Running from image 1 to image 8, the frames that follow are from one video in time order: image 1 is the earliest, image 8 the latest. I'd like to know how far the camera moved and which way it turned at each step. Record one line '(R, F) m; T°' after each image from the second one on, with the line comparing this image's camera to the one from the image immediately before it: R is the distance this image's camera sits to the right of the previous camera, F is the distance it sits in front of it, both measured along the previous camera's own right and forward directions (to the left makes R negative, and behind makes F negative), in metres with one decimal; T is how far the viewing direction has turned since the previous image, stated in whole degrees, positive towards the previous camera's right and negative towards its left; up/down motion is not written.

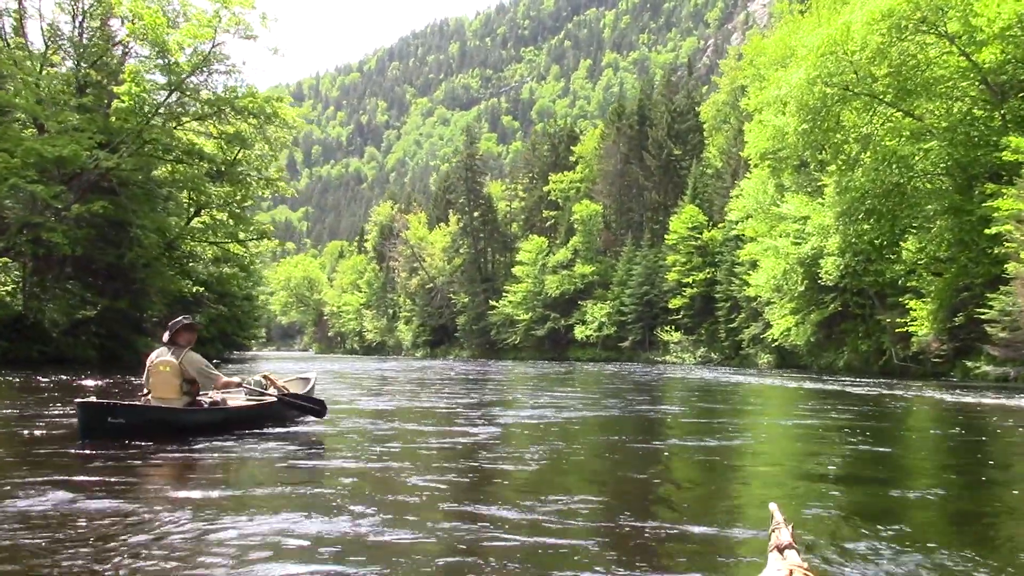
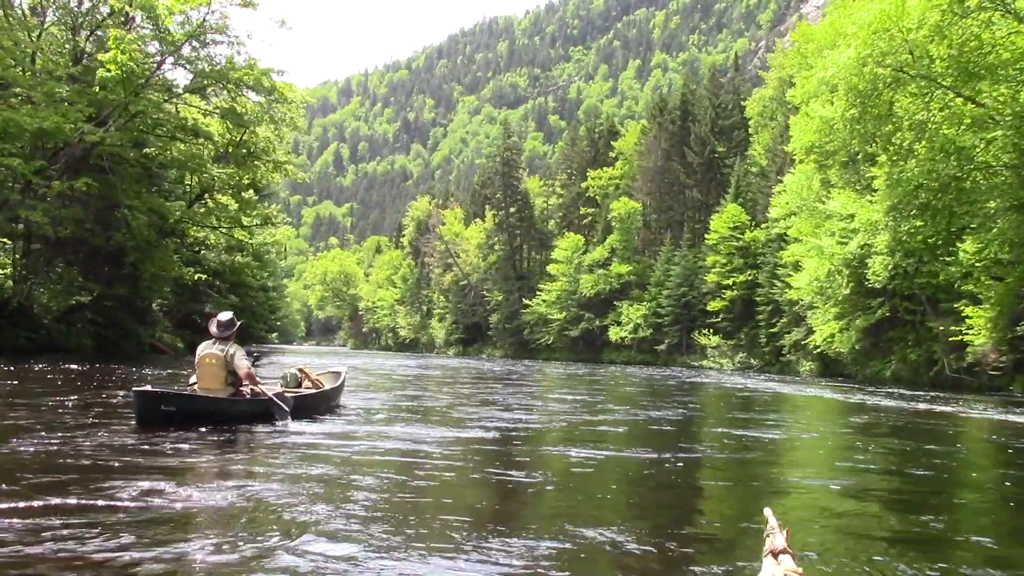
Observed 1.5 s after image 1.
(+0.6, +1.8) m; -2°
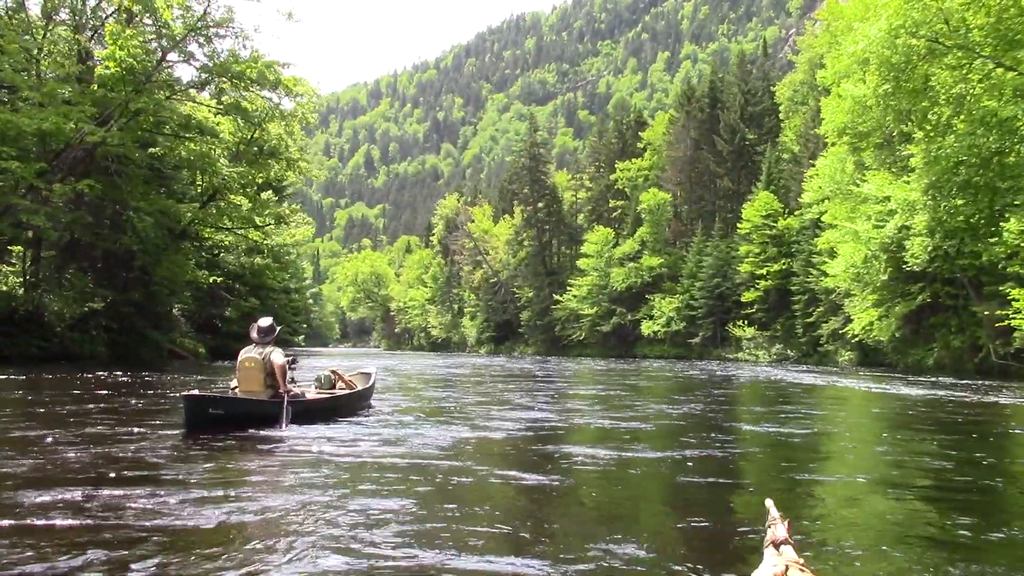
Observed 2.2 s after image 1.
(+0.3, +0.8) m; -2°
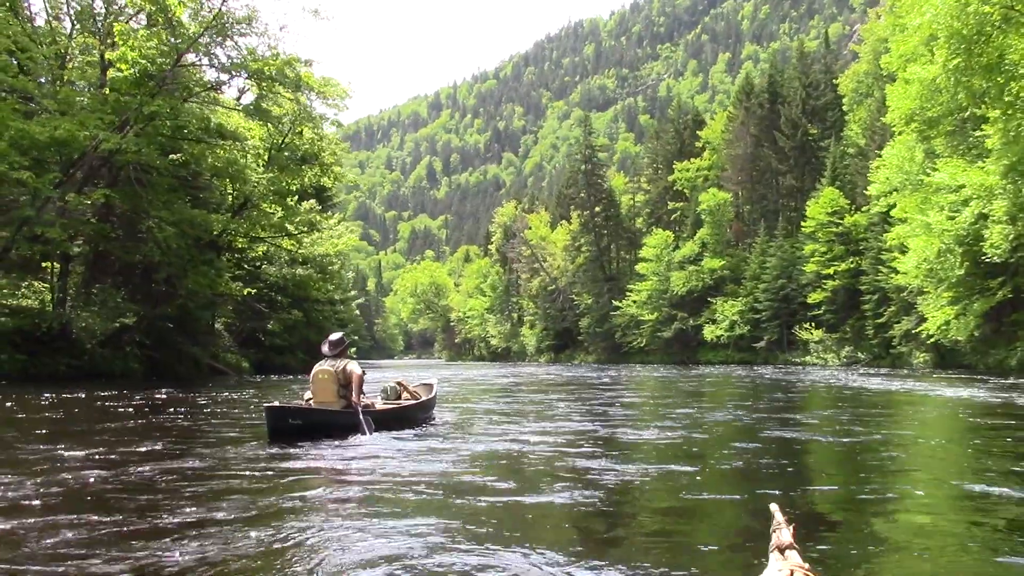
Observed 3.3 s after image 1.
(+0.4, +1.3) m; -4°
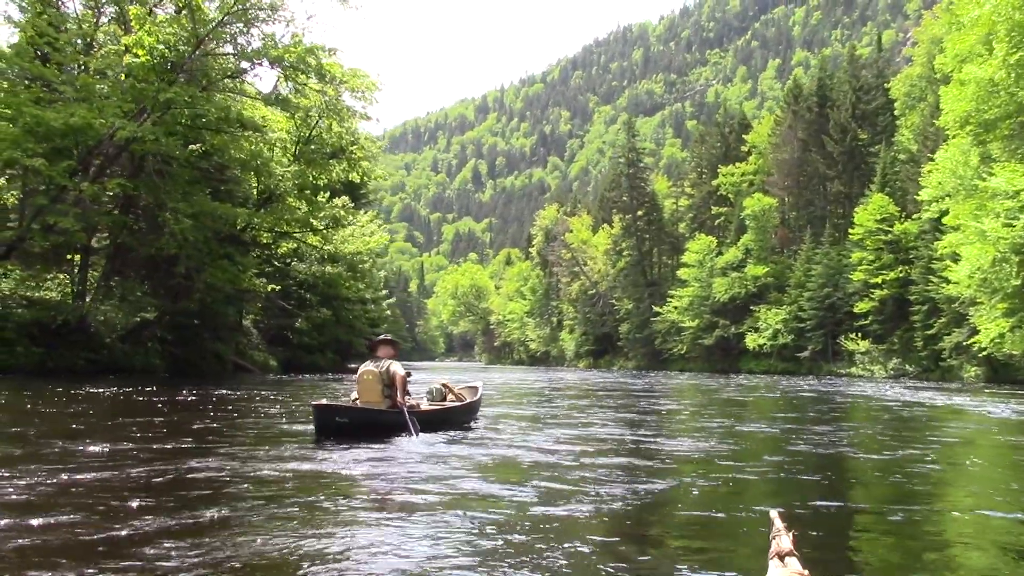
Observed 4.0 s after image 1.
(+0.3, +0.8) m; -2°
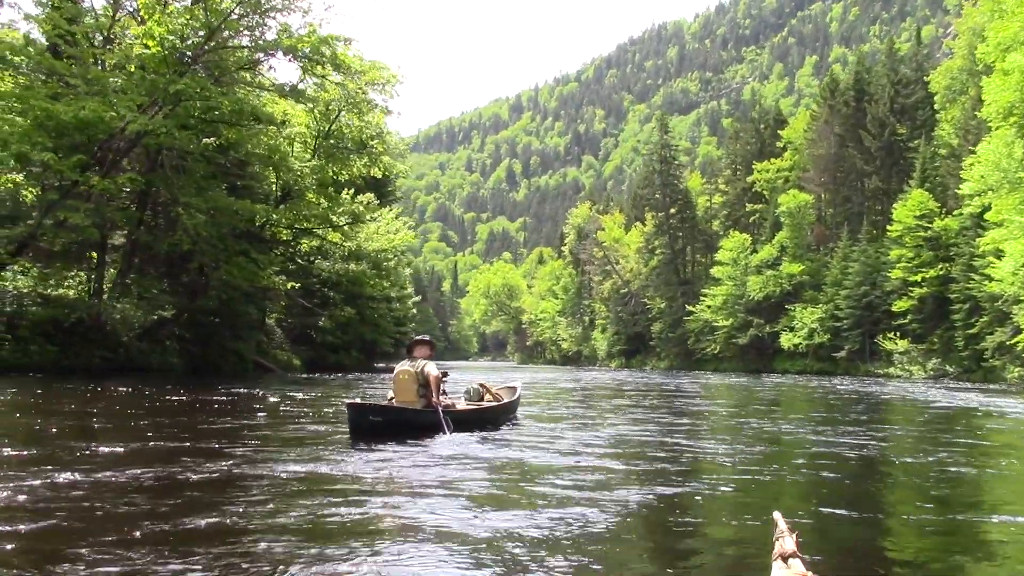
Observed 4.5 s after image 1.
(+0.2, +0.6) m; -2°
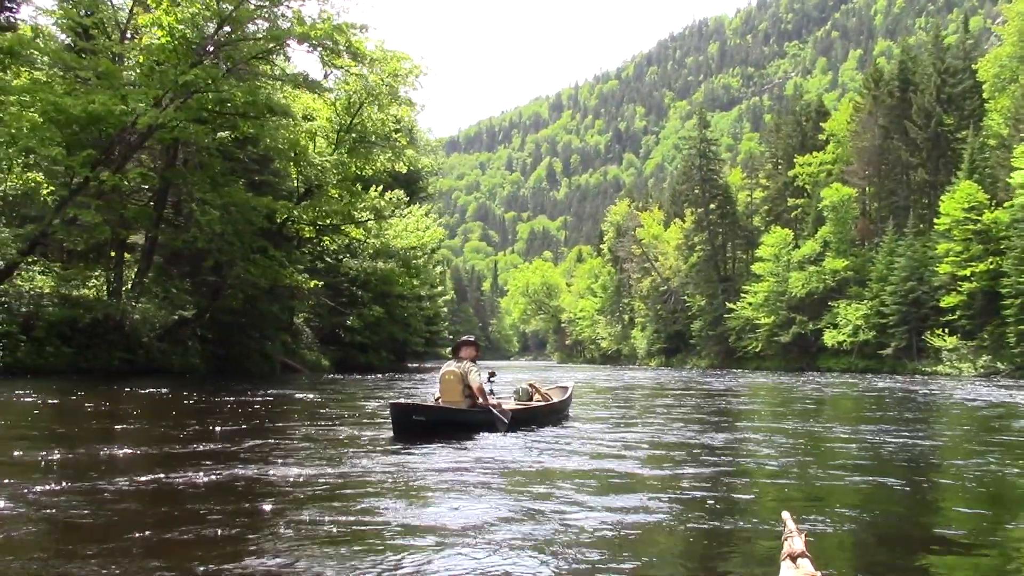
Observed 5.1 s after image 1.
(+0.3, +0.7) m; -2°
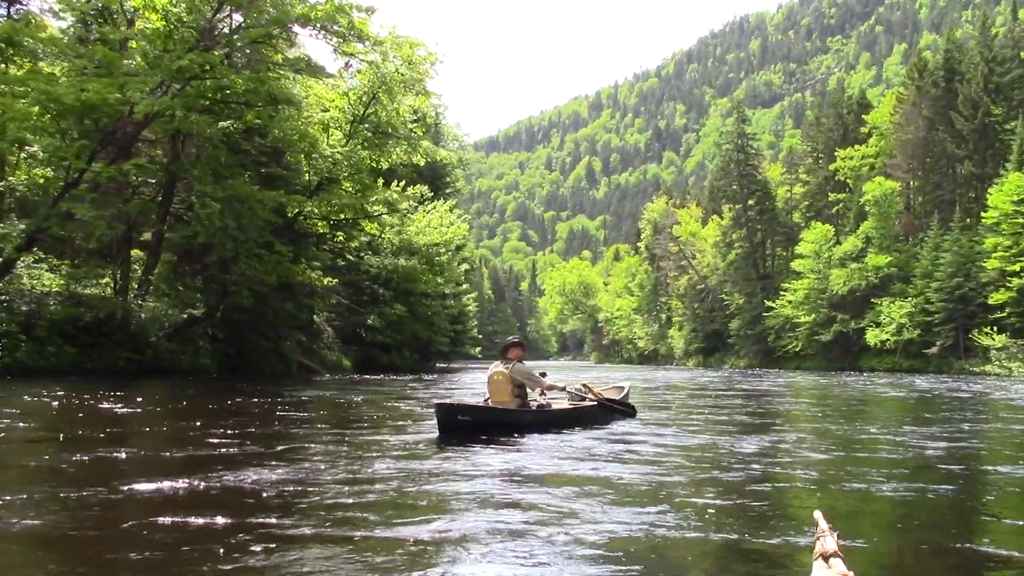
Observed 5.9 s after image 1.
(+0.4, +1.0) m; -2°
